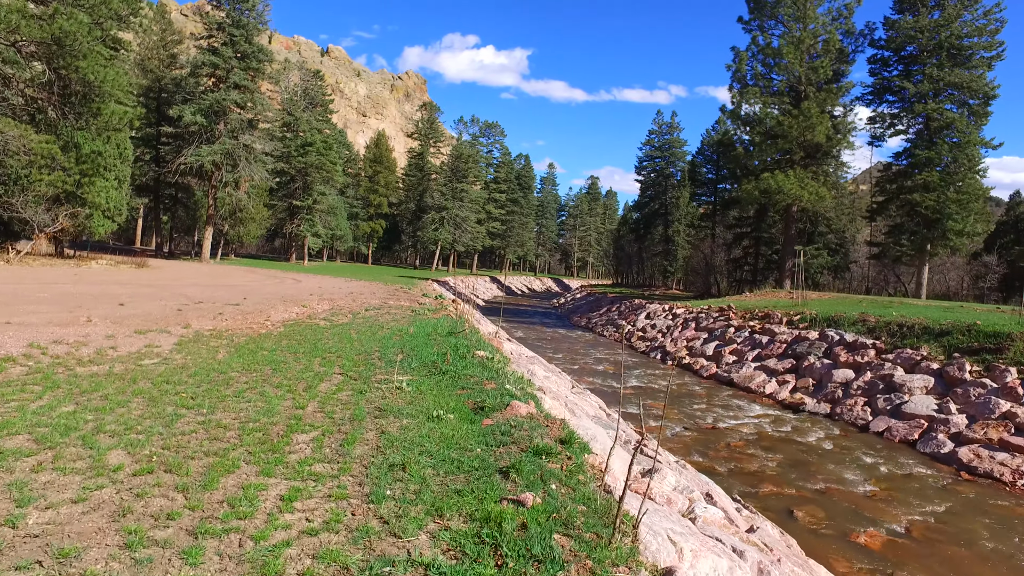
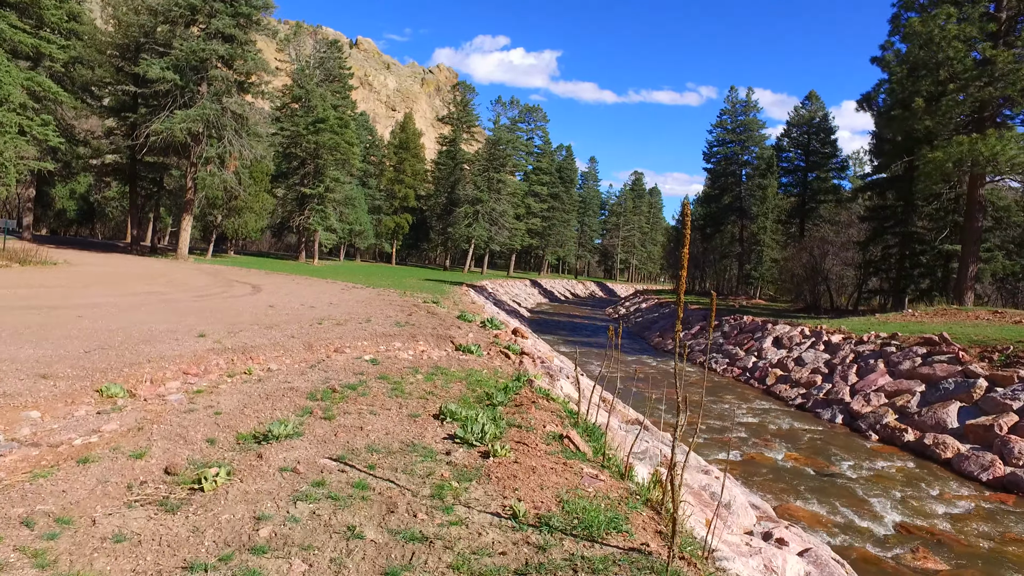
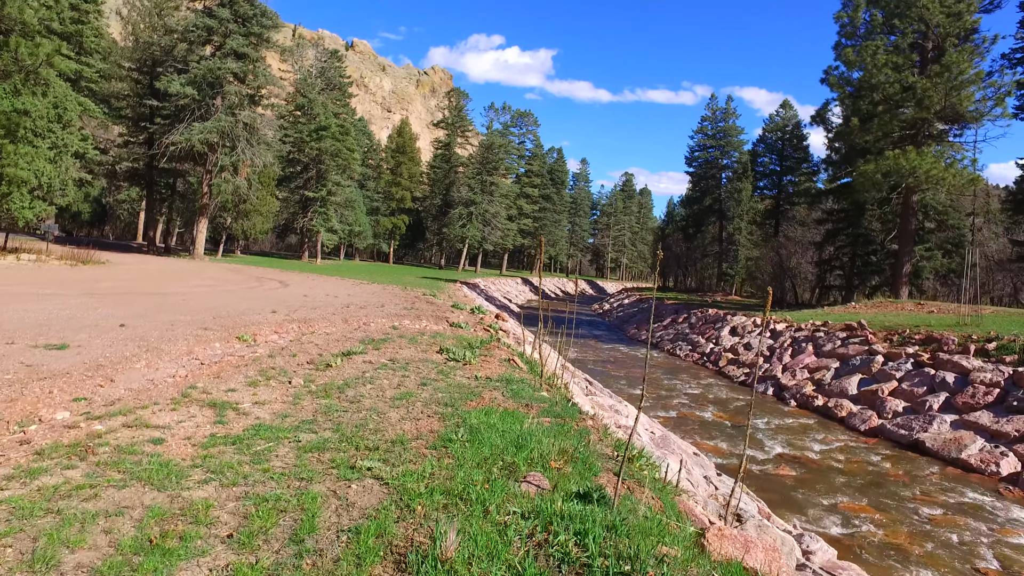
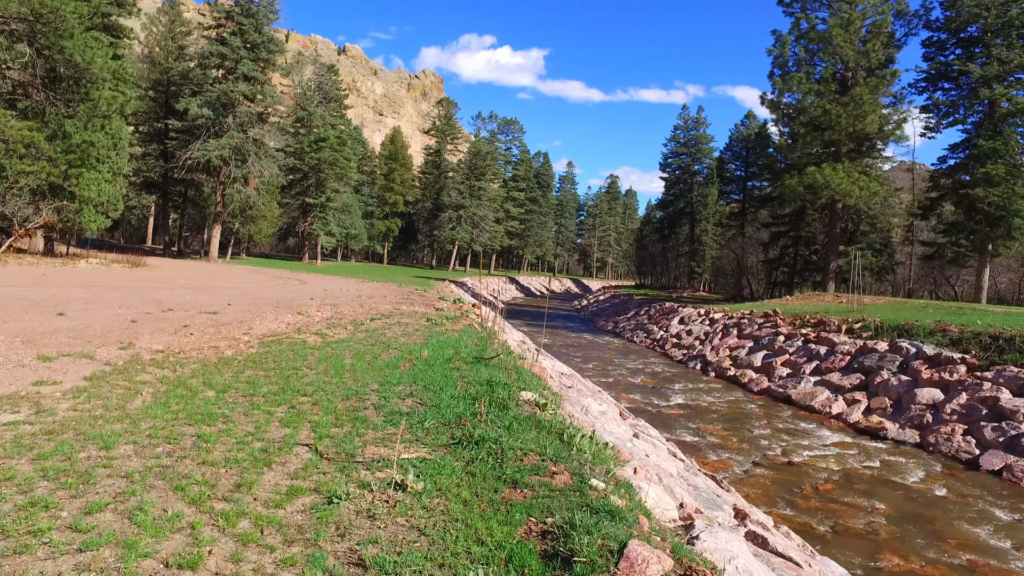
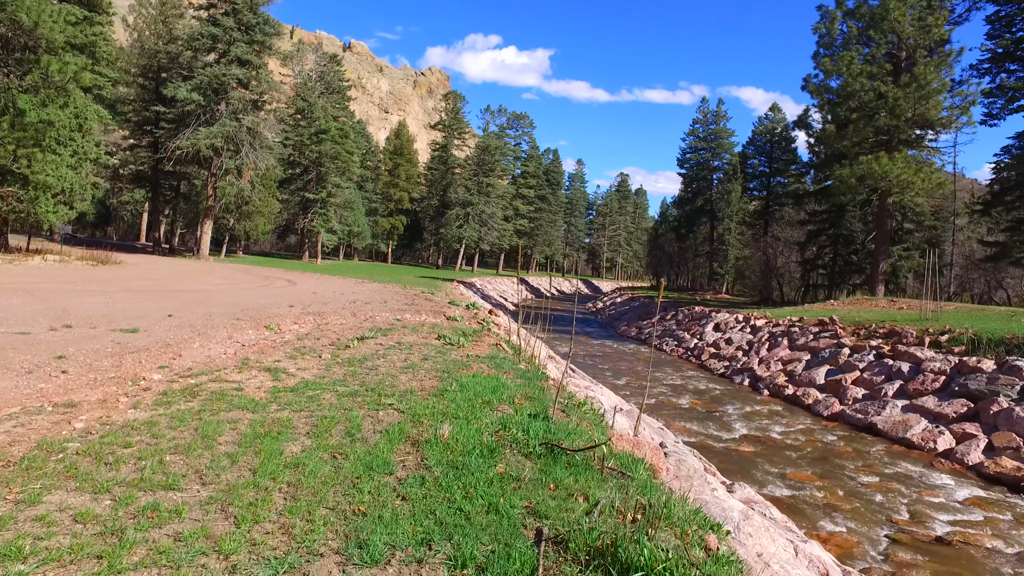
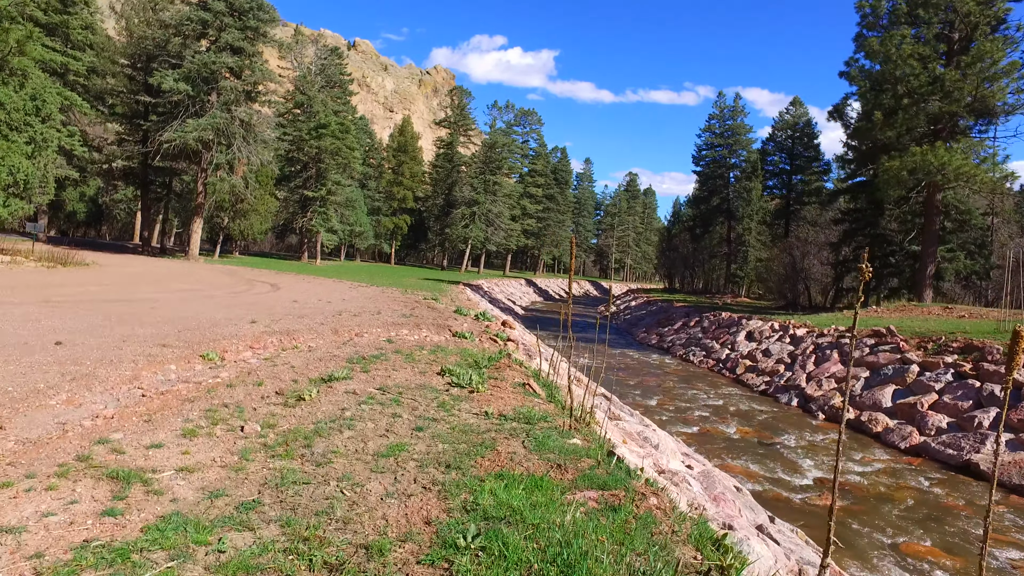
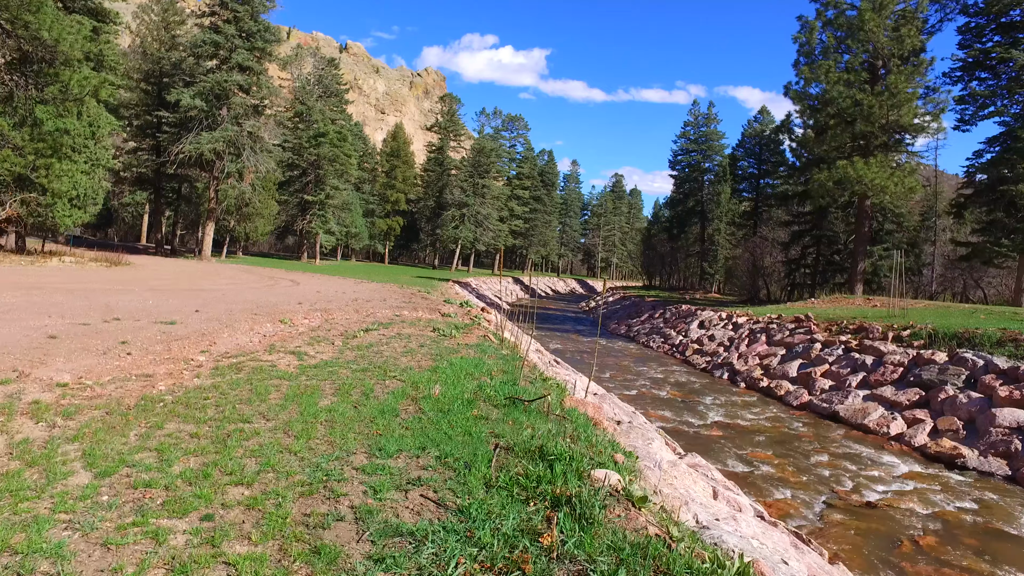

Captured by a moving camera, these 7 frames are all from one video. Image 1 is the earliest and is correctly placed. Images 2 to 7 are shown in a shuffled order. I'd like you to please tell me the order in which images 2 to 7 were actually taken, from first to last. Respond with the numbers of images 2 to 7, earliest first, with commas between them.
4, 7, 5, 3, 6, 2
